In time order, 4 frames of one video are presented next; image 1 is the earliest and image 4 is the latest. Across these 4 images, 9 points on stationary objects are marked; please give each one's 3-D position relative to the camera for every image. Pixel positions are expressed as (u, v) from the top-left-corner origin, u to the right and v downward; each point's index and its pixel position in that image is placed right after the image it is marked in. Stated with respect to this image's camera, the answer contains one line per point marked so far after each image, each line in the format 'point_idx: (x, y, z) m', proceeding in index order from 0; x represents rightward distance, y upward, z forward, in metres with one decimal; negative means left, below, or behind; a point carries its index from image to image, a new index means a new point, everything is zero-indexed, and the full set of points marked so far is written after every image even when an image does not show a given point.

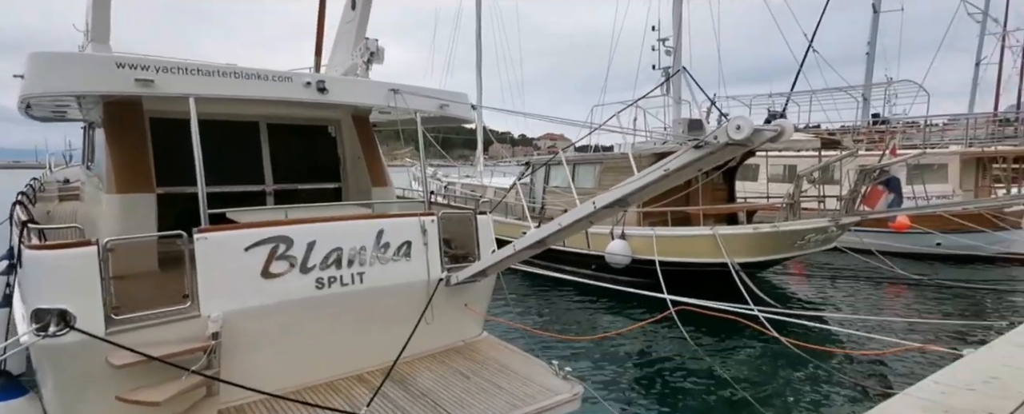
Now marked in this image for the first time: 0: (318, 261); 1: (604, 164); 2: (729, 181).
0: (-1.2, -0.3, +3.2) m
1: (+1.8, +0.8, +9.9) m
2: (+4.7, +0.6, +11.2) m
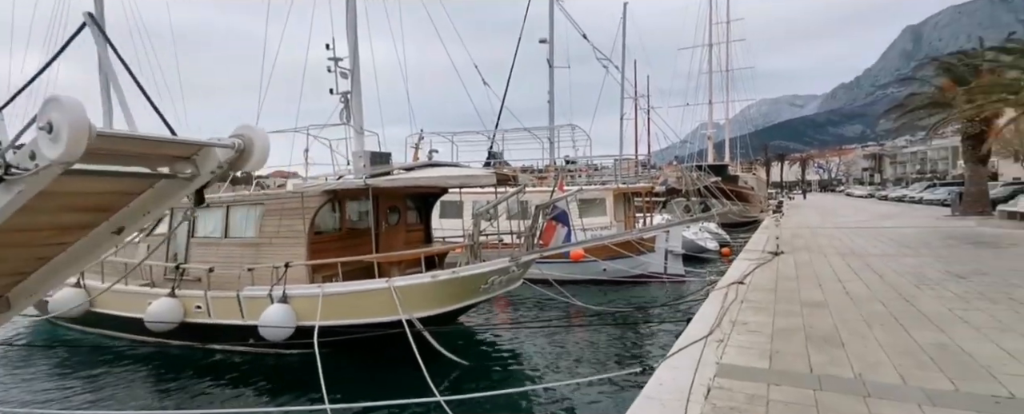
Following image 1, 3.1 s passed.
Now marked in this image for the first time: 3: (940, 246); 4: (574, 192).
0: (-3.1, -0.7, +0.6) m
1: (-3.7, 0.0, +7.9) m
2: (-1.8, -0.3, +10.5) m
3: (+14.6, -1.3, +18.0) m
4: (+1.4, +0.3, +11.5) m
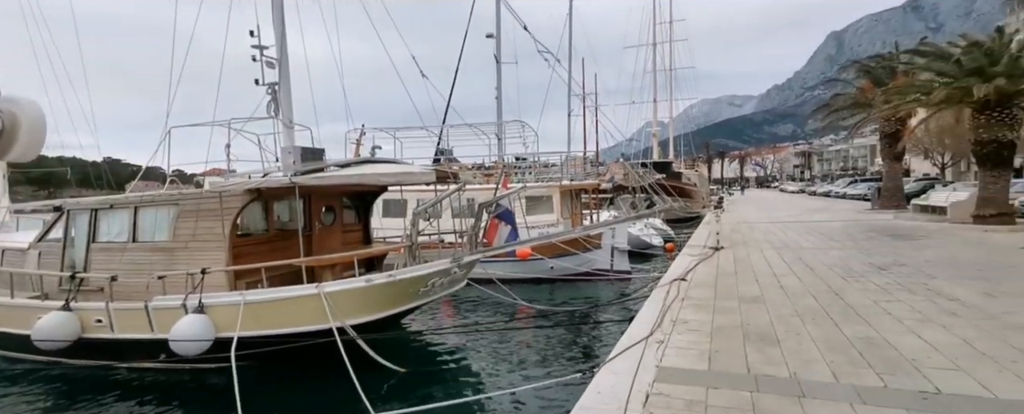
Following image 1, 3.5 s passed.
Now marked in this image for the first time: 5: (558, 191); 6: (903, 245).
0: (-3.2, -0.8, 0.0) m
1: (-4.6, 0.0, +7.3) m
2: (-2.9, -0.3, +10.0) m
3: (+12.7, -1.1, +19.0) m
4: (+0.1, +0.4, +11.3) m
5: (+1.6, +0.5, +17.6) m
6: (+12.7, -1.2, +17.1) m
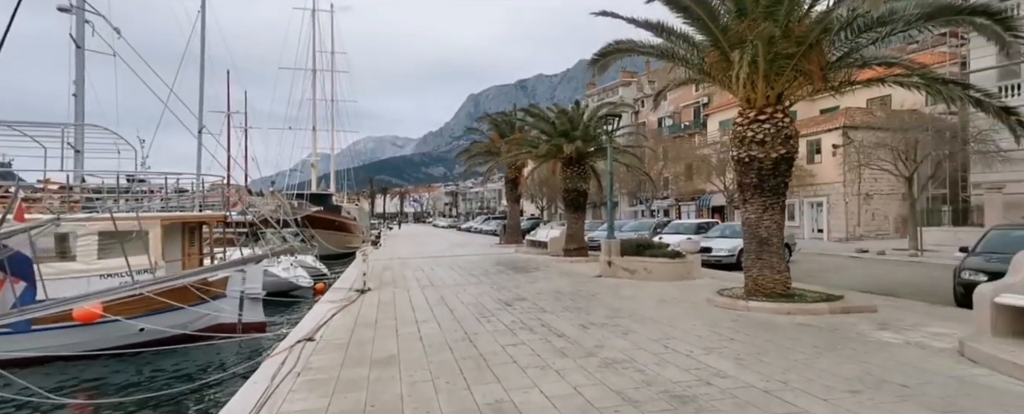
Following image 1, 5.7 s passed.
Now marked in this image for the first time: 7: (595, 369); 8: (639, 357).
0: (-2.6, -0.7, -3.8) m
1: (-7.9, -0.2, +1.3) m
2: (-8.1, -0.7, +4.5) m
3: (-0.6, -2.6, +20.8) m
4: (-6.4, -0.3, +7.4) m
5: (-8.9, -0.5, +13.3) m
6: (+0.5, -2.6, +19.3) m
7: (+1.2, -2.2, +7.2) m
8: (+2.0, -2.3, +8.0) m
